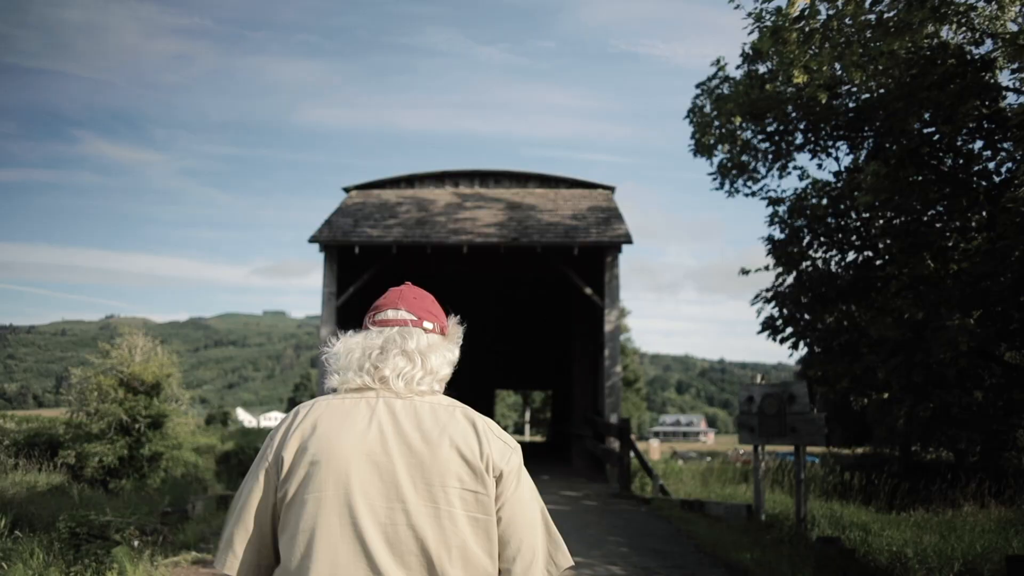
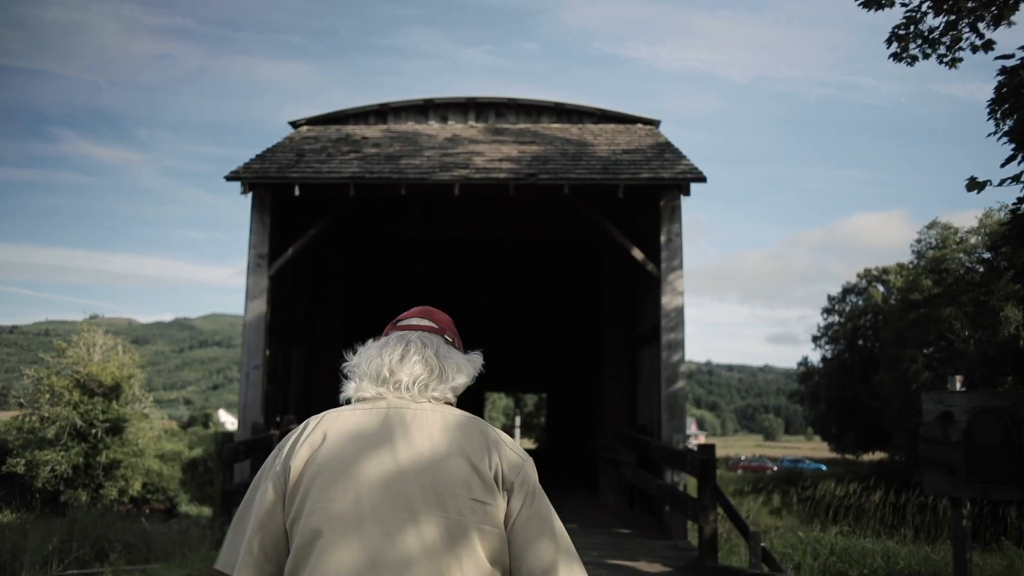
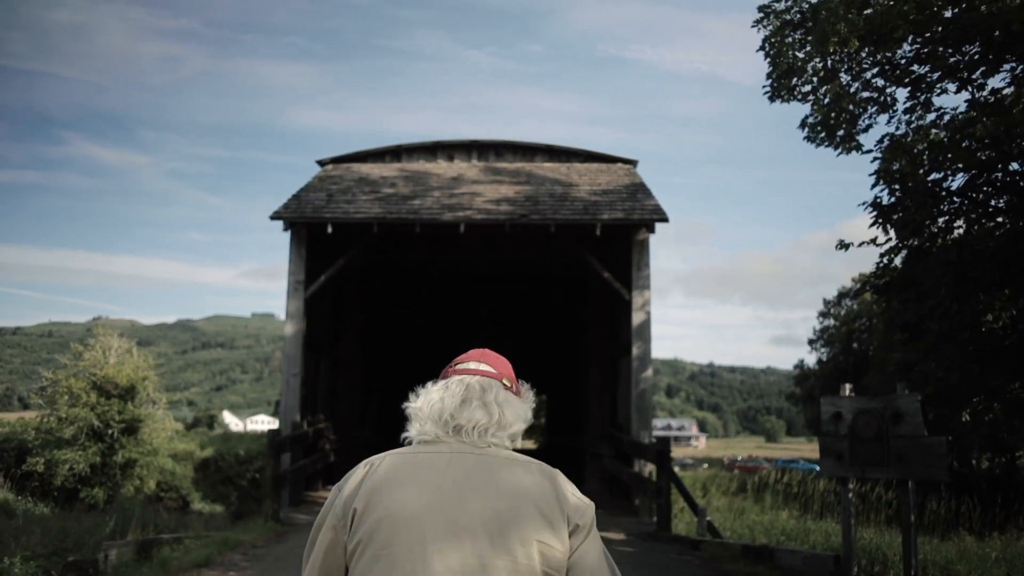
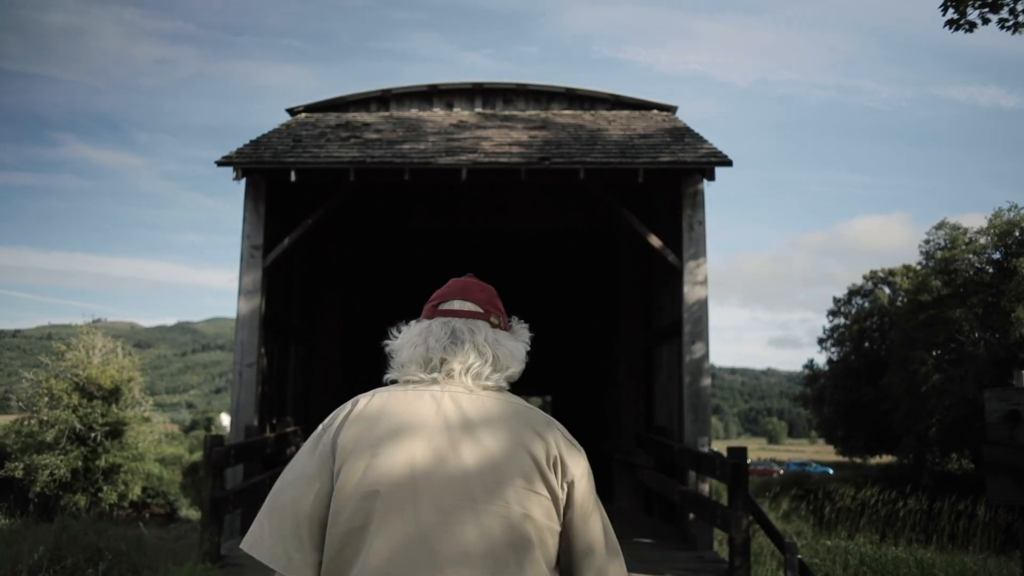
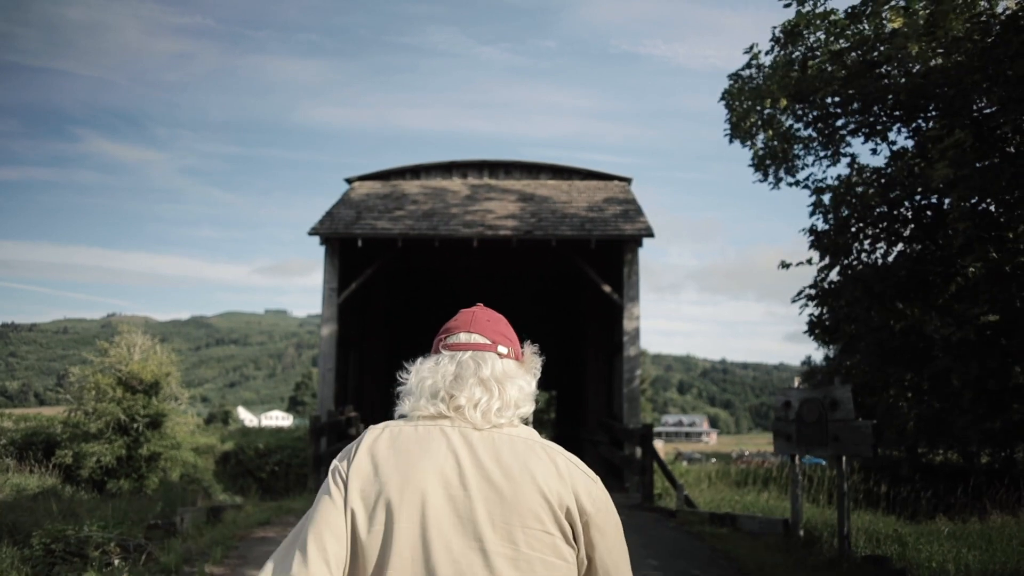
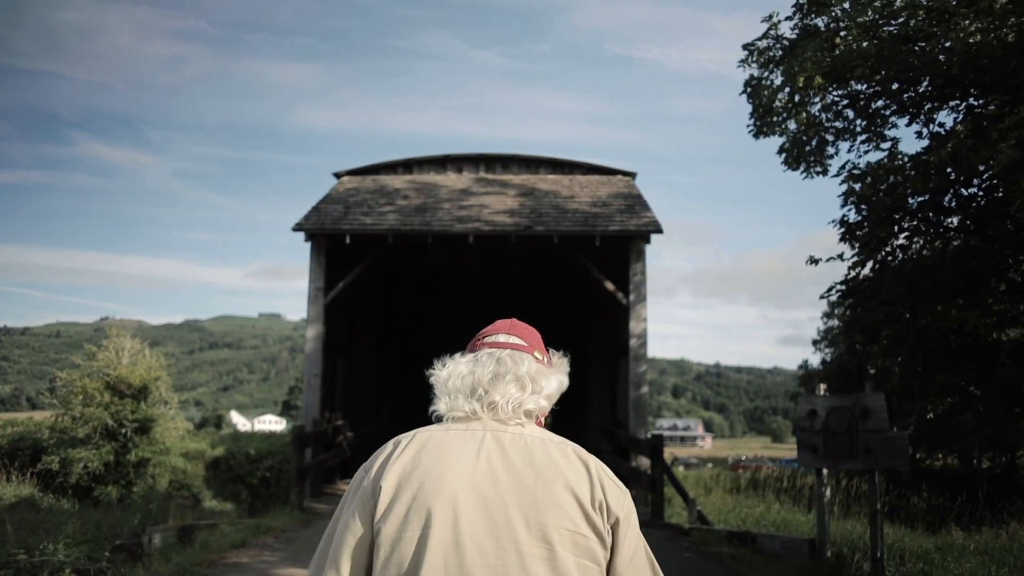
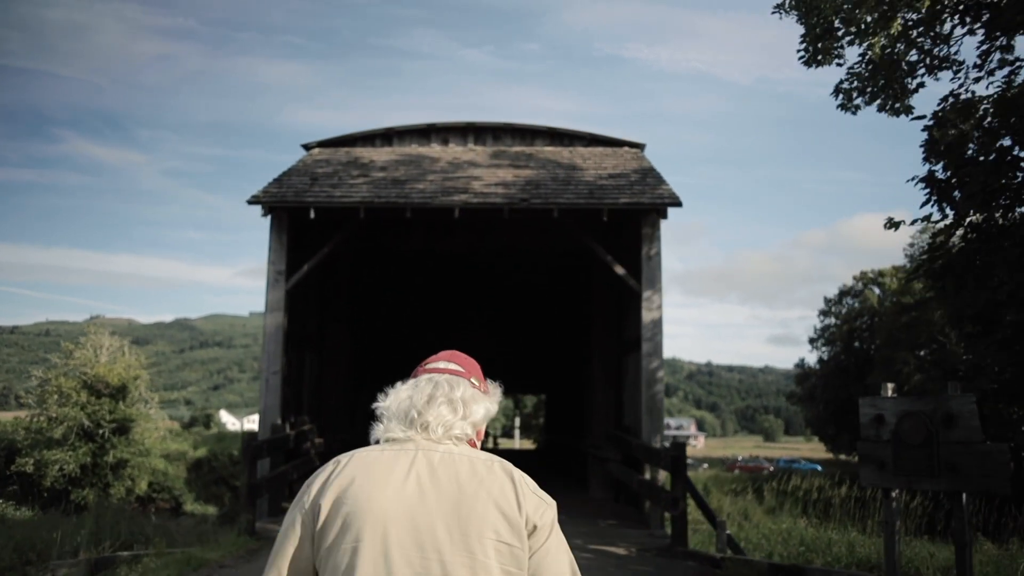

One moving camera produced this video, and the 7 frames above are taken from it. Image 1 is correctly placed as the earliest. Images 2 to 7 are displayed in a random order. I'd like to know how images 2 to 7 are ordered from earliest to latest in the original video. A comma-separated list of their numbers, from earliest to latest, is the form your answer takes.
5, 6, 3, 7, 2, 4
